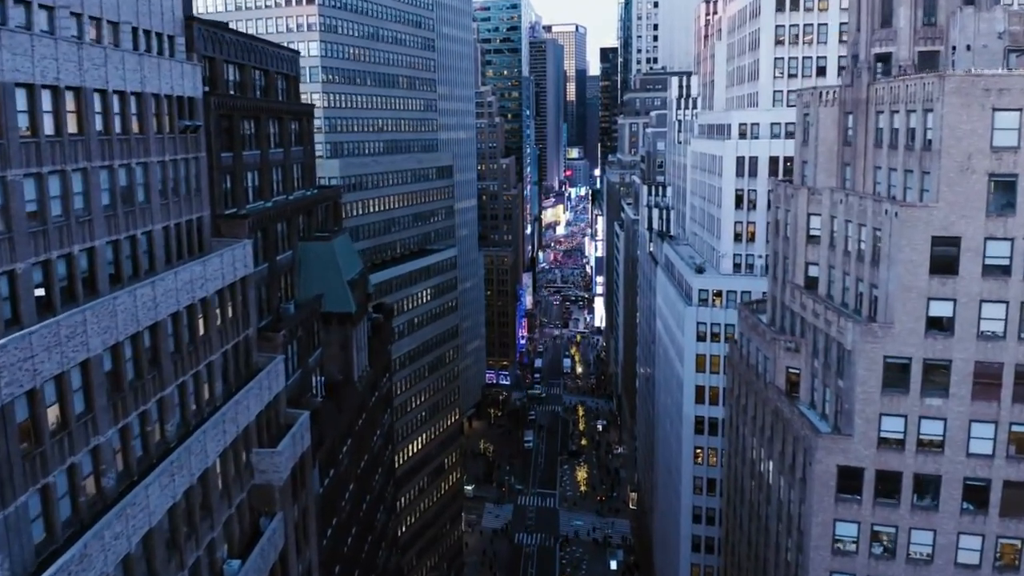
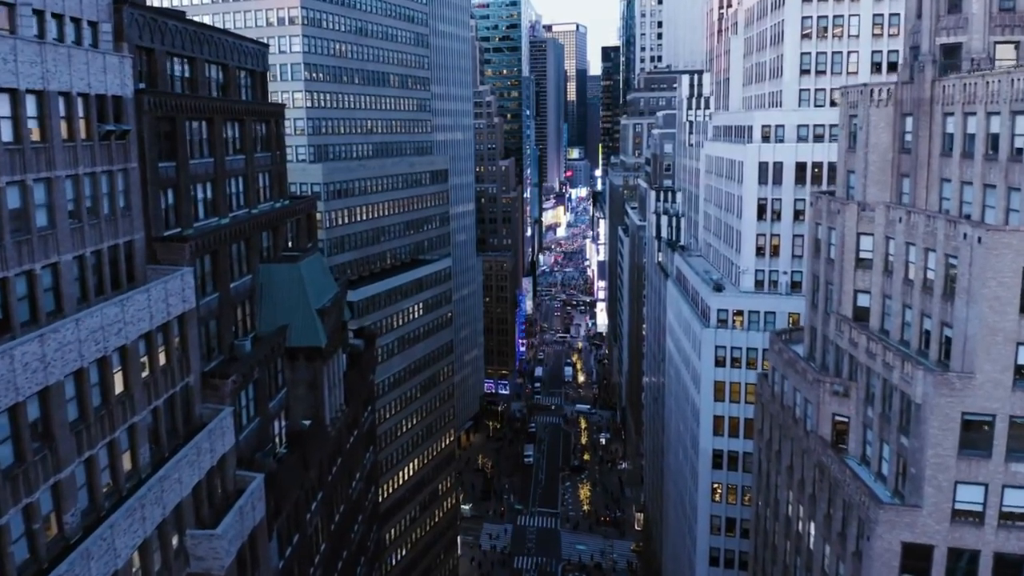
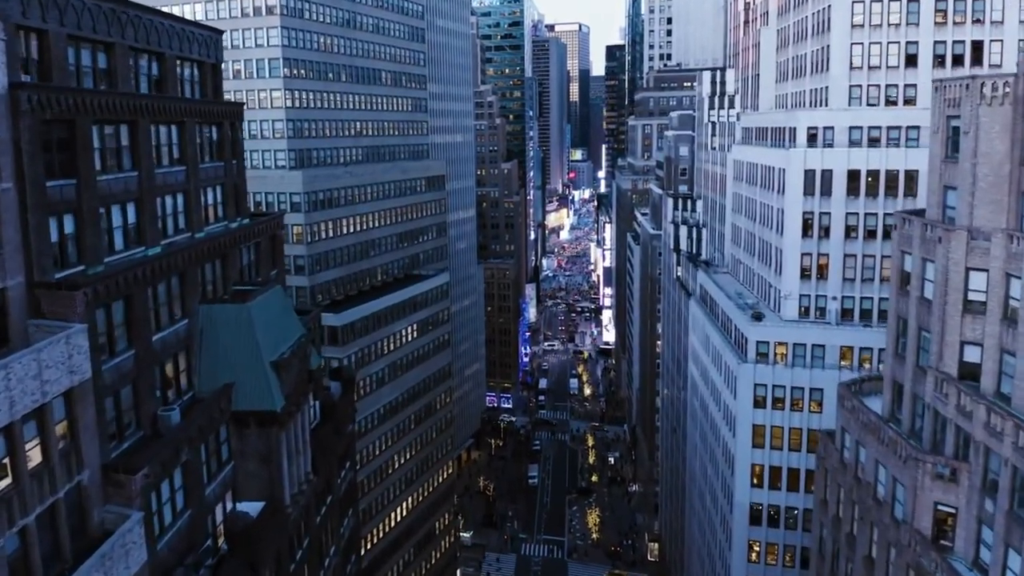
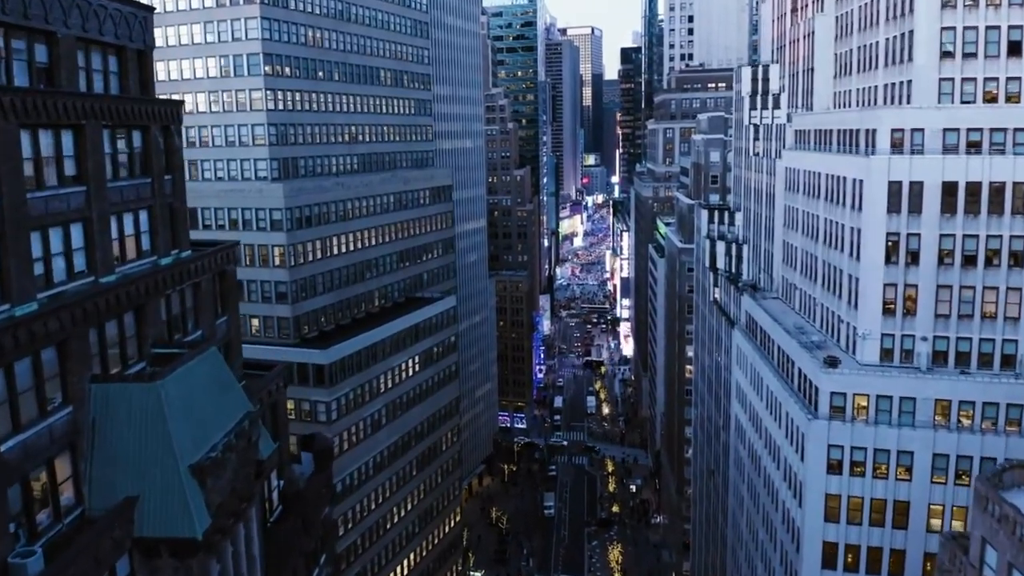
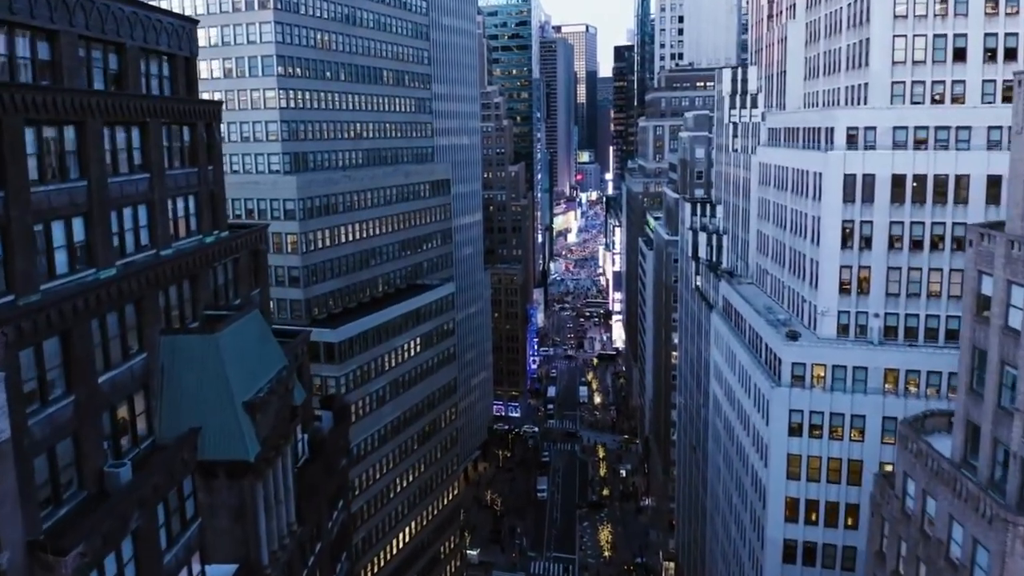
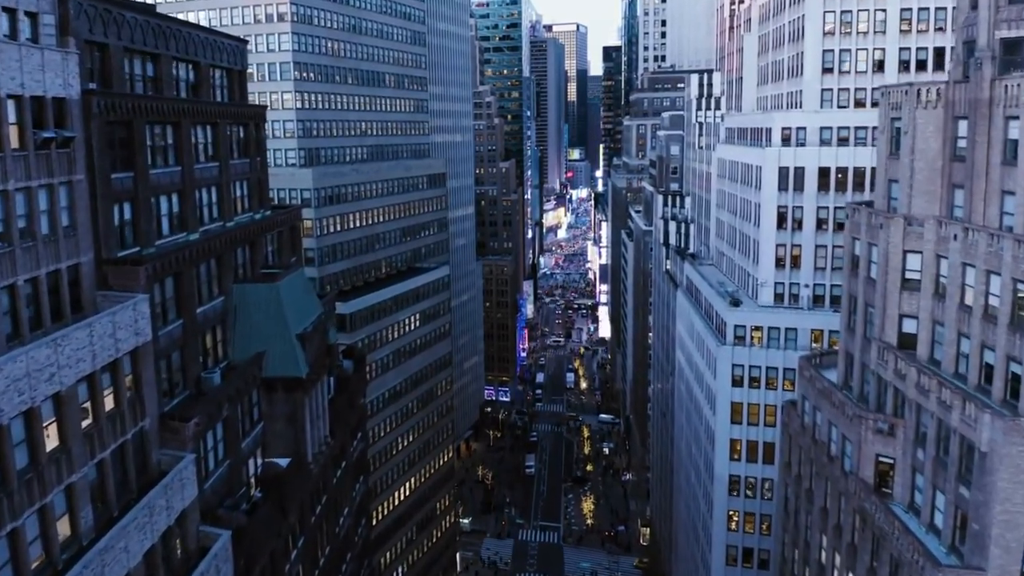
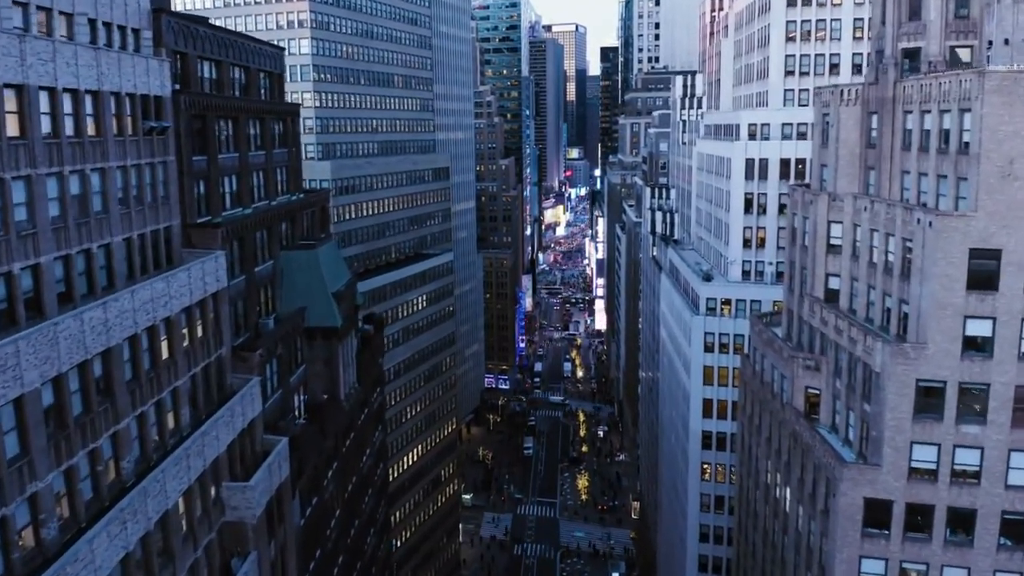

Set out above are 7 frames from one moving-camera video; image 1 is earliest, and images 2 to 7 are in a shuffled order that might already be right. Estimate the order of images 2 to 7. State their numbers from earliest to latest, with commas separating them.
7, 2, 6, 3, 5, 4
